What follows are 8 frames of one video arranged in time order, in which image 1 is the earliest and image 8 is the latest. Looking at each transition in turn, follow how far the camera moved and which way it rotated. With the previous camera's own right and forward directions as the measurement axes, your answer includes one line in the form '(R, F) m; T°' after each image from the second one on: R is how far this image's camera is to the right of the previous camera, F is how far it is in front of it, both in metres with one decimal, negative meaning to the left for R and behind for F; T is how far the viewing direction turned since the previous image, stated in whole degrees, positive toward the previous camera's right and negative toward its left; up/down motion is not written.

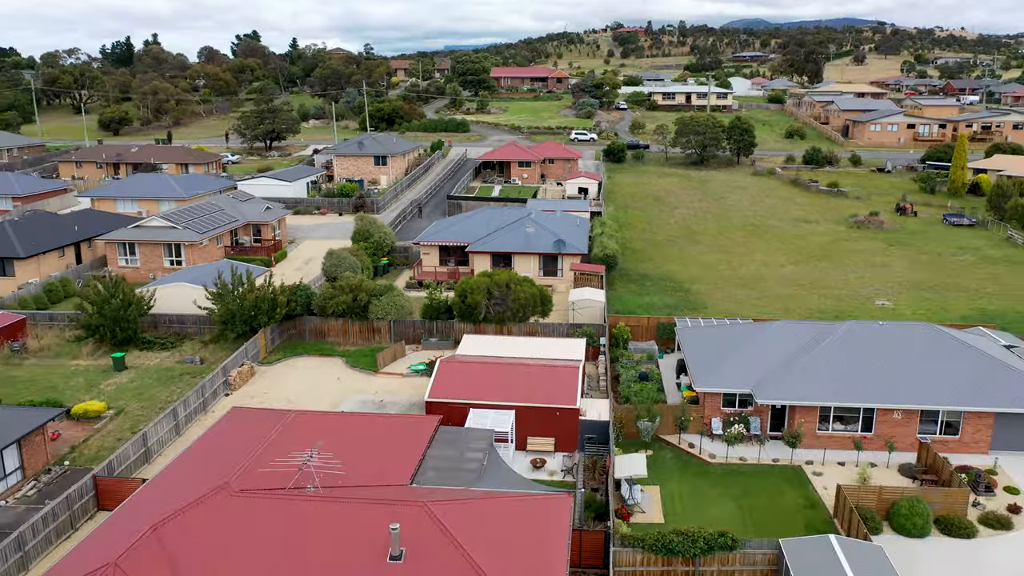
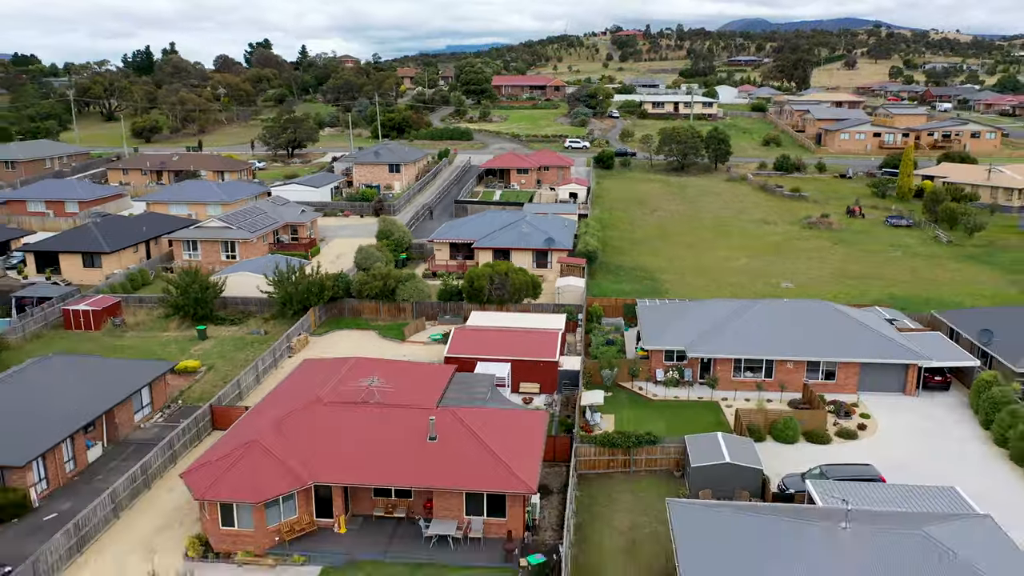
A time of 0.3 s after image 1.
(0.0, -2.3) m; 0°
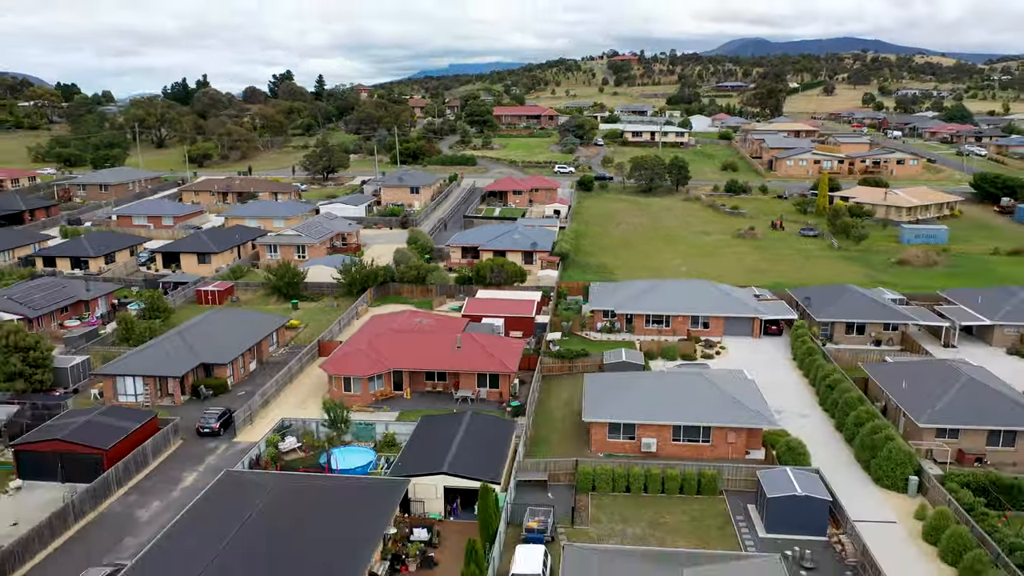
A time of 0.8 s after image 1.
(+0.1, -5.0) m; 0°
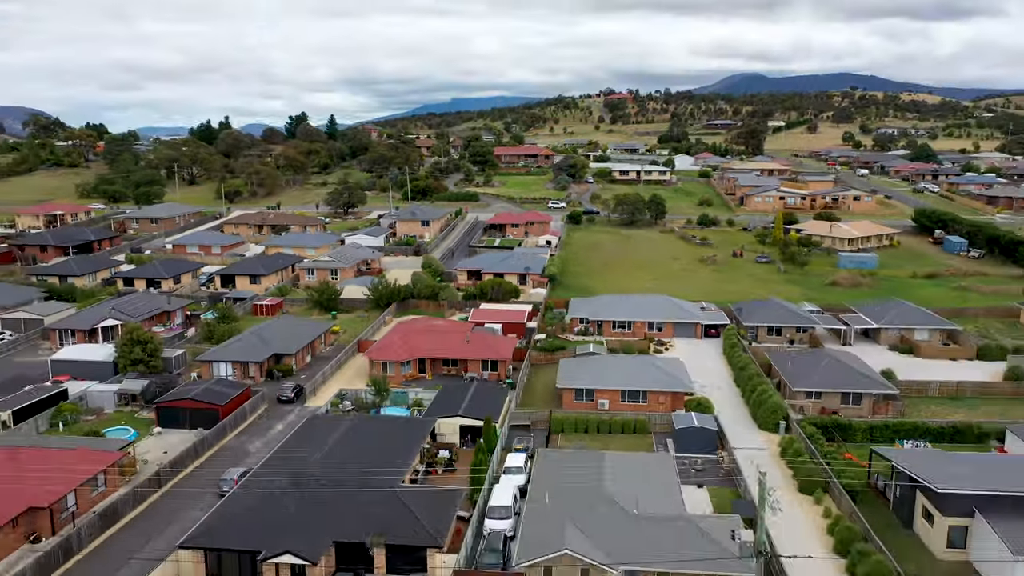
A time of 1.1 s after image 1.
(+0.1, -3.8) m; 0°
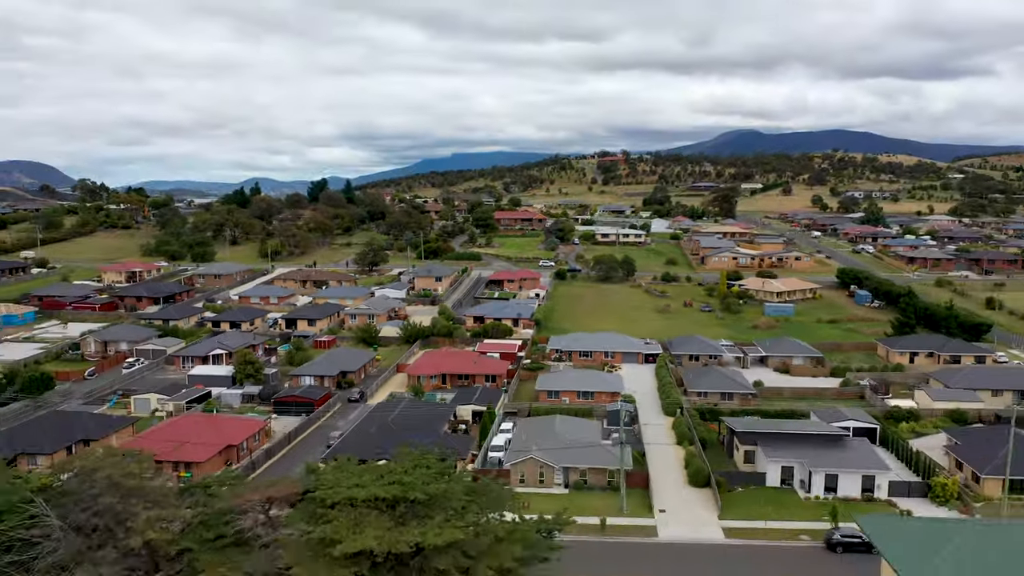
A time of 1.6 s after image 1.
(+0.1, -6.8) m; 0°
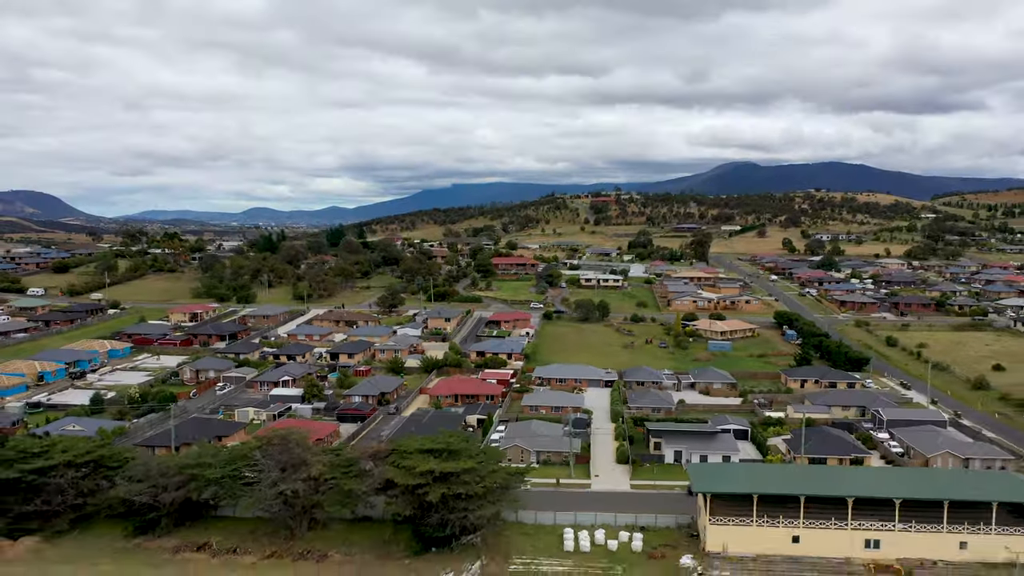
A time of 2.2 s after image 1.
(+0.2, -8.2) m; 0°
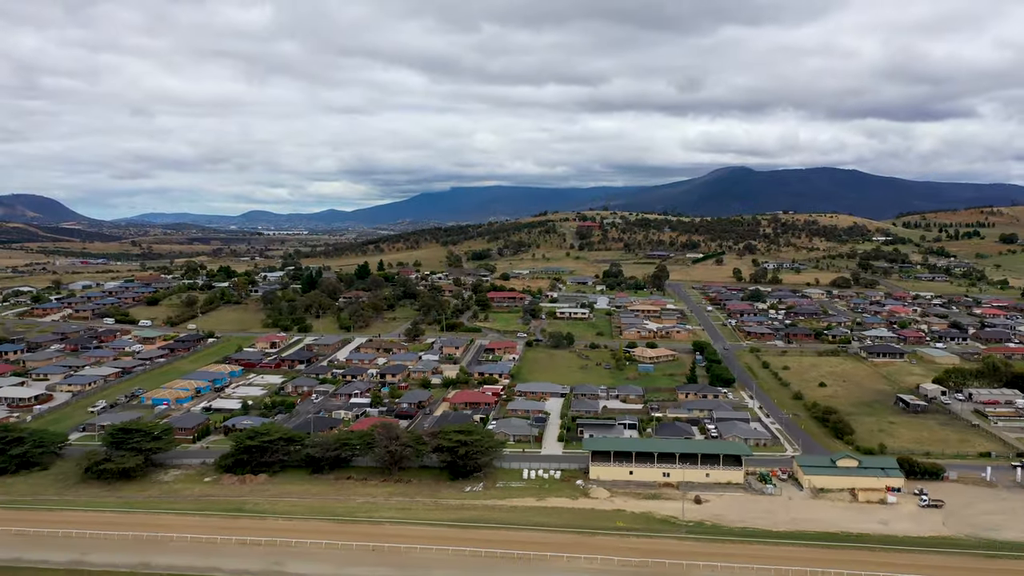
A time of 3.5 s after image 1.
(+0.5, -17.9) m; 0°
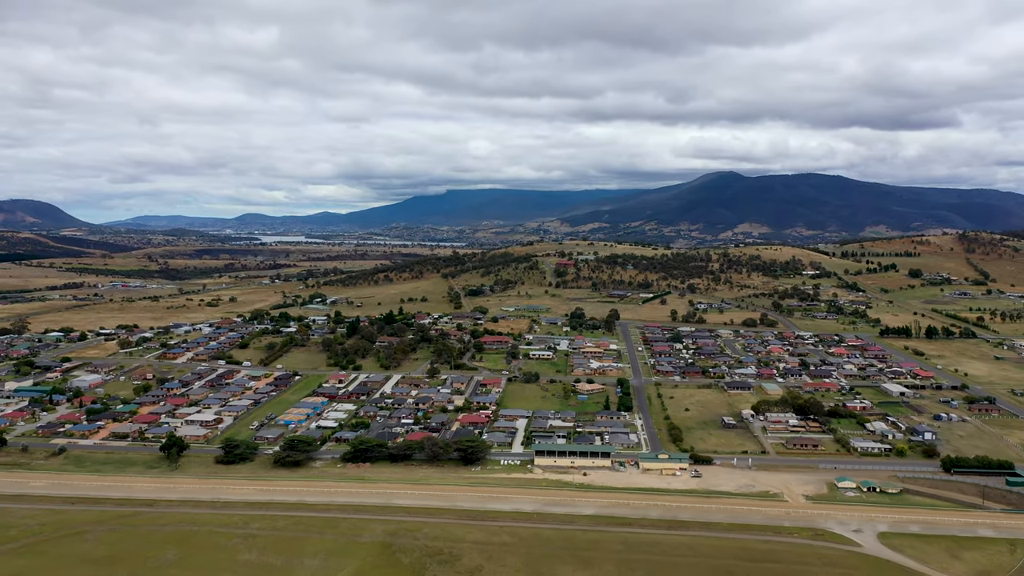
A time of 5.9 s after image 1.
(+1.0, -33.0) m; 0°
